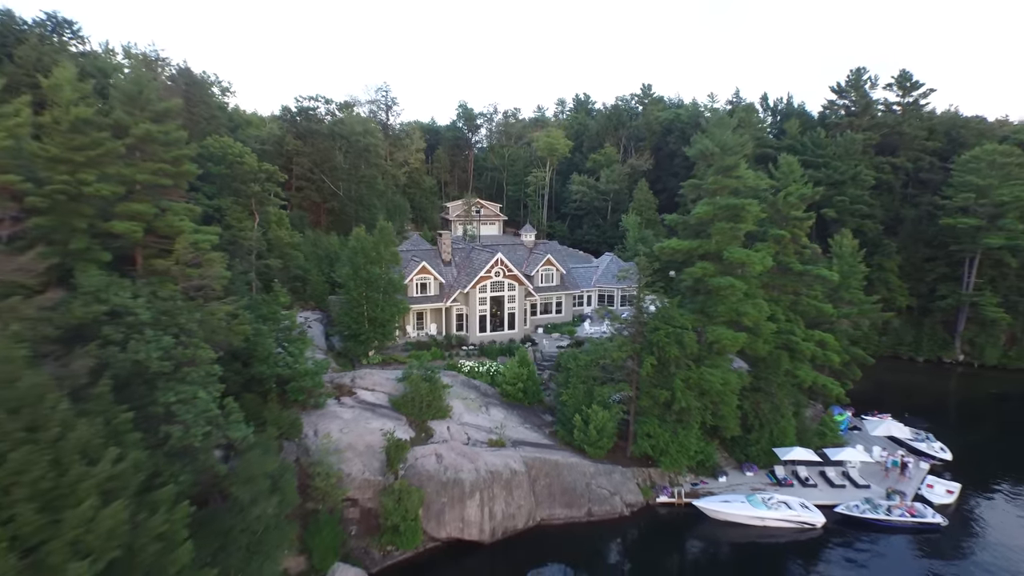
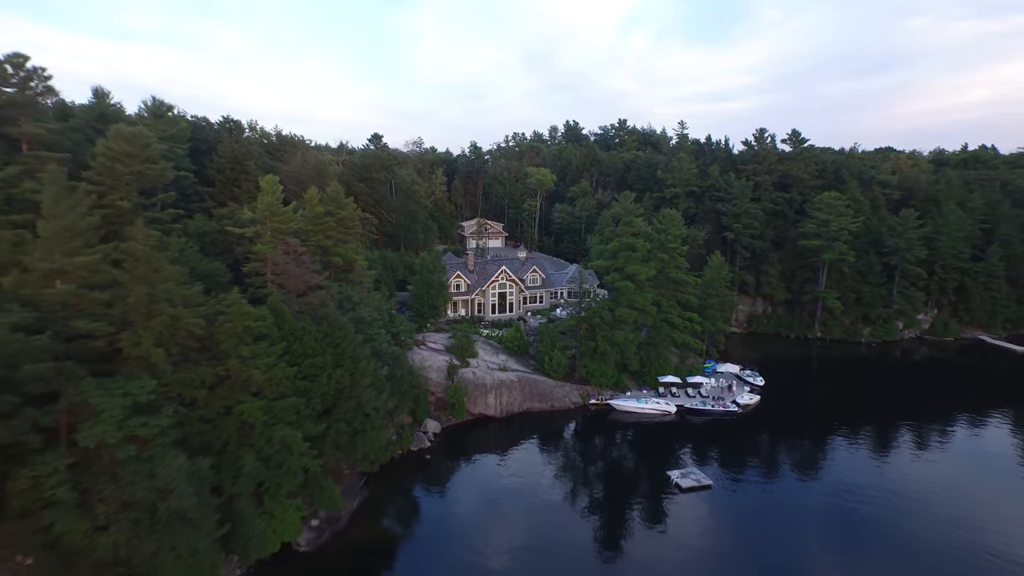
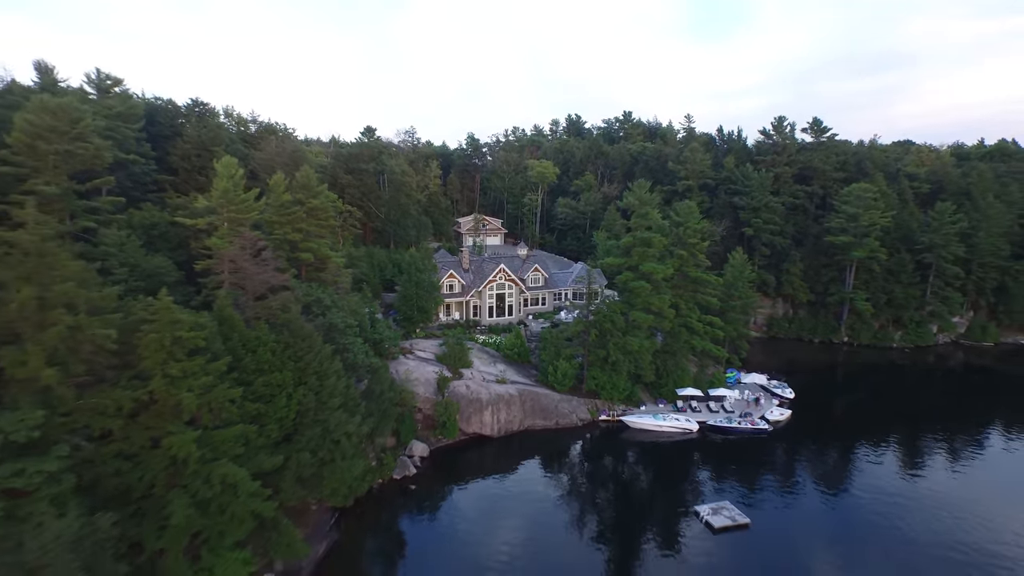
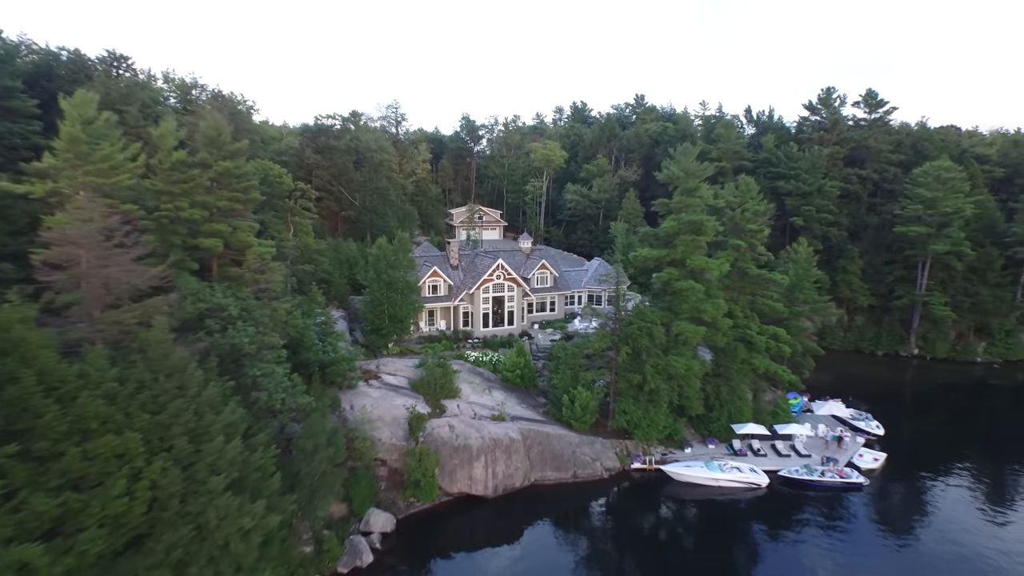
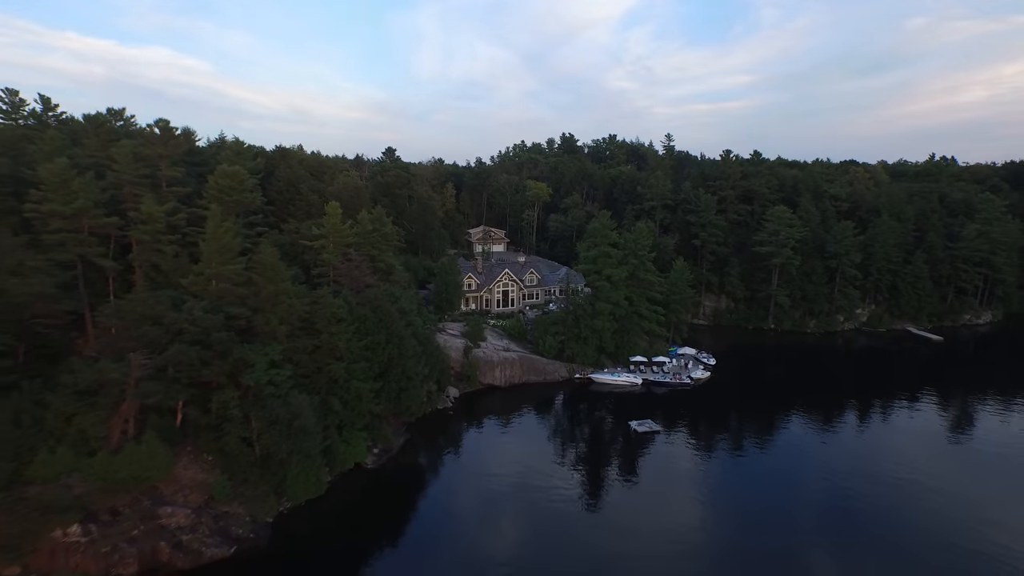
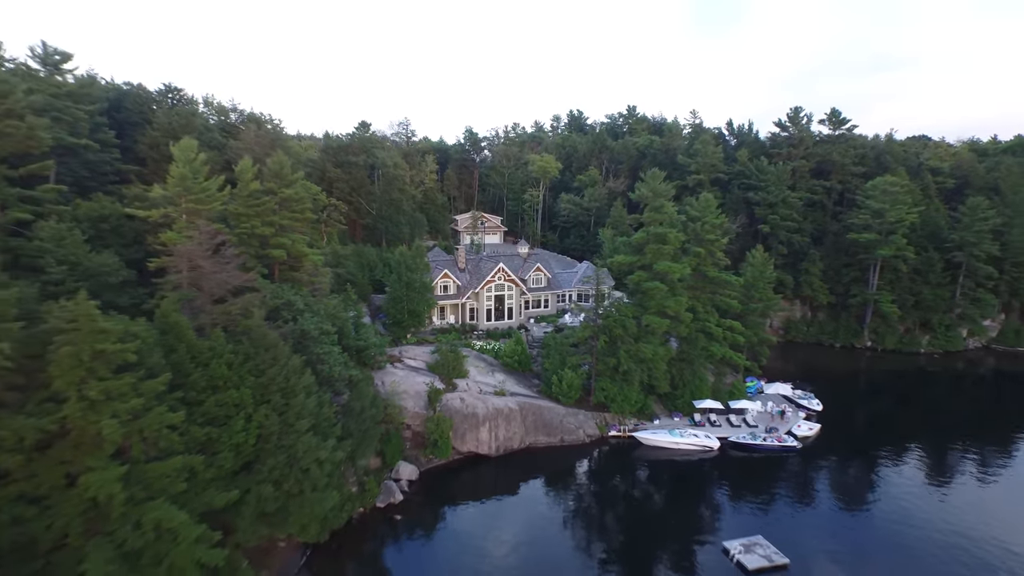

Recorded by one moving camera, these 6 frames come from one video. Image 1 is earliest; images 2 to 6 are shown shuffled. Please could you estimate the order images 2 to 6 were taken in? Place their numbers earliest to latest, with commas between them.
4, 6, 3, 2, 5
